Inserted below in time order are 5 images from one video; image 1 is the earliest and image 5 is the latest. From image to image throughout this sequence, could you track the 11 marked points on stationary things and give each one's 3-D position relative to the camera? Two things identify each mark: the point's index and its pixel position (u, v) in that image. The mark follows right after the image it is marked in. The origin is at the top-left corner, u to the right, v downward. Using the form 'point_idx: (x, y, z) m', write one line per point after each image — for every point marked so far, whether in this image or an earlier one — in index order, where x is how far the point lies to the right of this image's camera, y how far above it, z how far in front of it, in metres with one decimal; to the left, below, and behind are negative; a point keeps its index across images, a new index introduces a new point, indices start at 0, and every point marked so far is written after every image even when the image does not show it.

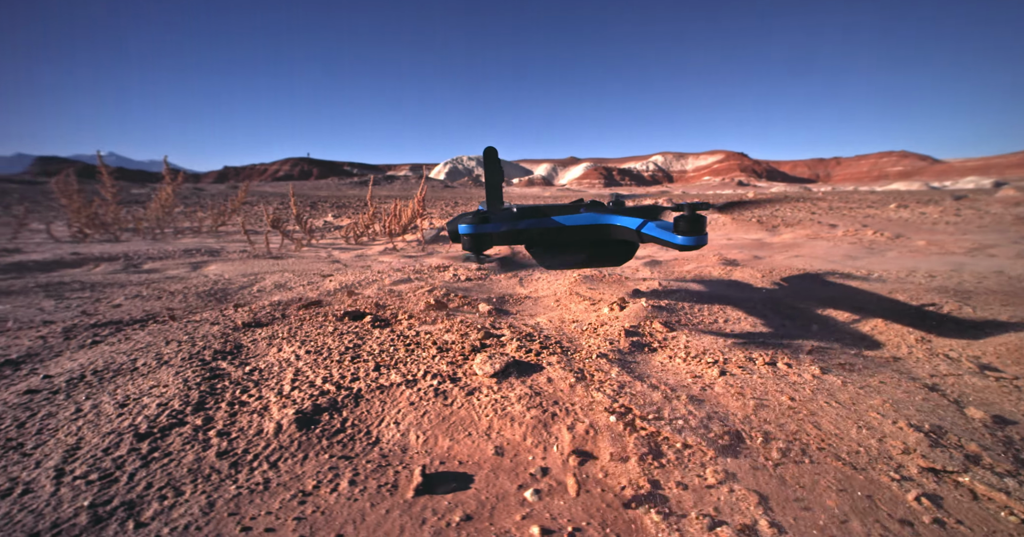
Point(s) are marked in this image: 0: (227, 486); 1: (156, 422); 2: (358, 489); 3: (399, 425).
0: (-1.1, -0.9, +1.6) m
1: (-1.7, -0.8, +2.0) m
2: (-0.6, -0.9, +1.6) m
3: (-0.5, -0.8, +2.0) m
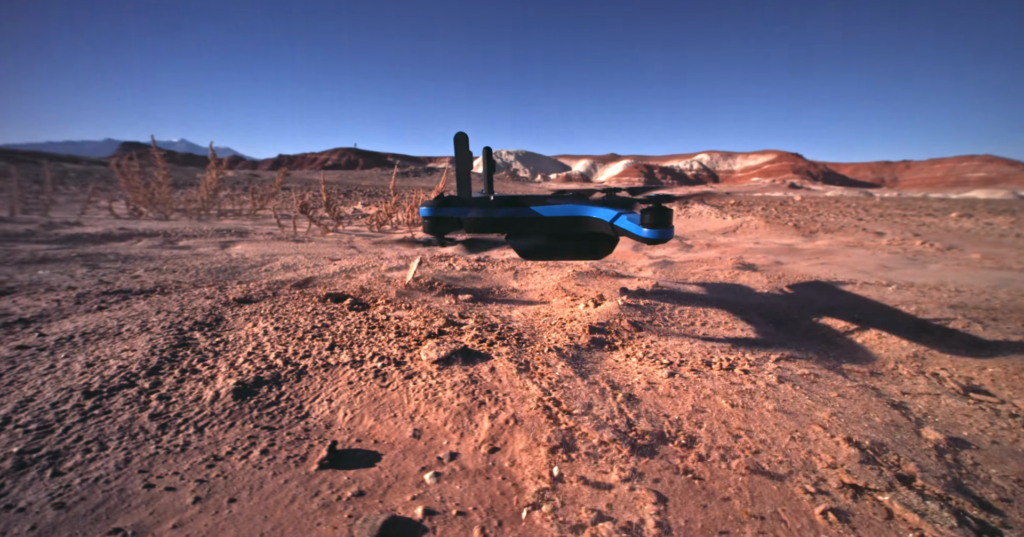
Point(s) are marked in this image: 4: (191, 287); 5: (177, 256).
0: (-1.5, -0.7, +1.7) m
1: (-2.1, -0.6, +2.1) m
2: (-1.0, -0.8, +1.7) m
3: (-0.9, -0.7, +2.1) m
4: (-3.6, -0.2, +4.7) m
5: (-6.5, +0.3, +8.3) m
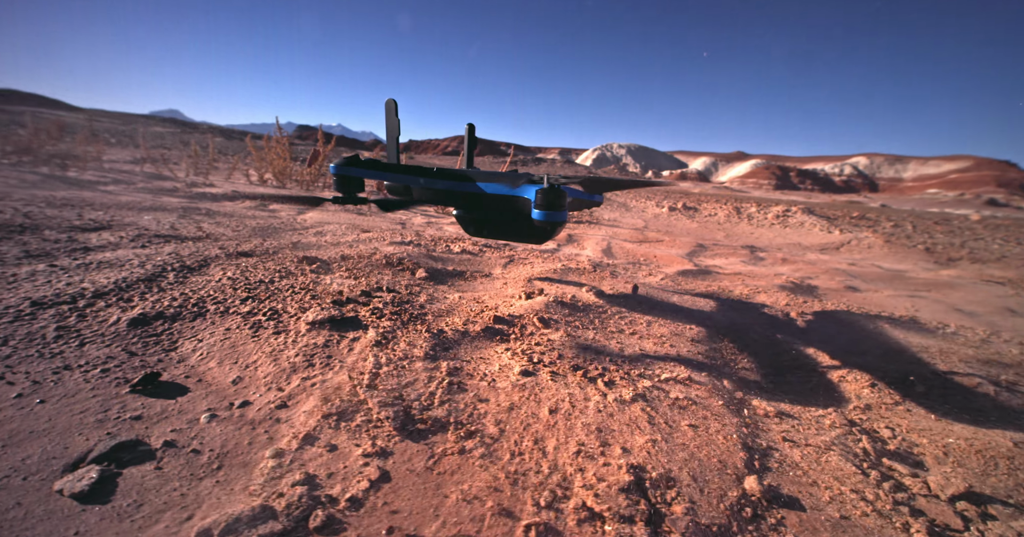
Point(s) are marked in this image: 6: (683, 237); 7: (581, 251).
0: (-2.4, -0.4, +2.1) m
1: (-2.8, -0.2, +2.6) m
2: (-1.9, -0.5, +1.9) m
3: (-1.7, -0.4, +2.3) m
4: (-3.8, +0.4, +5.4) m
5: (-5.8, +1.3, +9.5) m
6: (+4.9, +0.8, +11.4) m
7: (+1.3, +0.3, +7.5) m
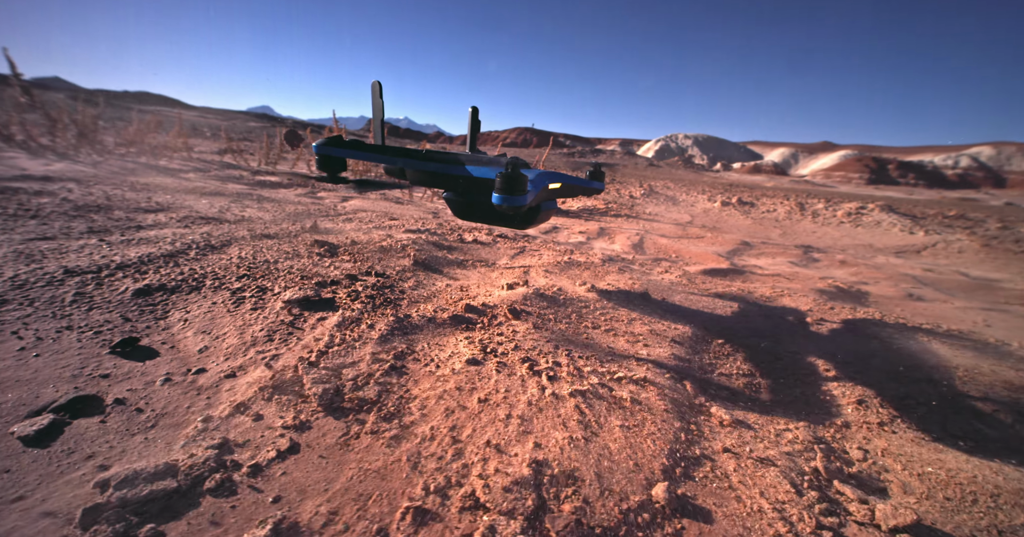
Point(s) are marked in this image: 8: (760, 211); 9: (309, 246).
0: (-2.7, -0.3, +2.4) m
1: (-3.0, 0.0, +2.9) m
2: (-2.2, -0.4, +2.2) m
3: (-2.0, -0.3, +2.5) m
4: (-3.6, +0.7, +5.8) m
5: (-5.0, +1.7, +10.2) m
6: (+5.7, +0.9, +10.7) m
7: (+1.7, +0.4, +7.3) m
8: (+7.8, +1.8, +12.9) m
9: (-2.1, +0.2, +4.3) m
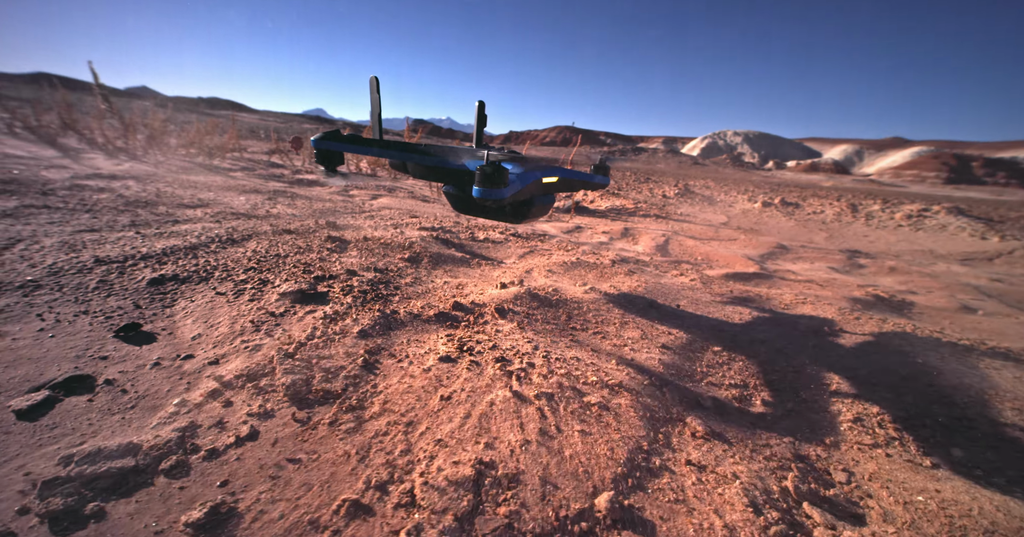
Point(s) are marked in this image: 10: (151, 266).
0: (-2.8, -0.2, +2.6) m
1: (-3.1, 0.0, +3.2) m
2: (-2.3, -0.3, +2.4) m
3: (-2.1, -0.2, +2.7) m
4: (-3.4, +0.8, +6.1) m
5: (-4.4, +1.8, +10.6) m
6: (+6.3, +0.8, +10.2) m
7: (+2.0, +0.4, +7.1) m
8: (+8.6, +1.6, +12.2) m
9: (-2.0, +0.3, +4.5) m
10: (-2.8, 0.0, +3.2) m
